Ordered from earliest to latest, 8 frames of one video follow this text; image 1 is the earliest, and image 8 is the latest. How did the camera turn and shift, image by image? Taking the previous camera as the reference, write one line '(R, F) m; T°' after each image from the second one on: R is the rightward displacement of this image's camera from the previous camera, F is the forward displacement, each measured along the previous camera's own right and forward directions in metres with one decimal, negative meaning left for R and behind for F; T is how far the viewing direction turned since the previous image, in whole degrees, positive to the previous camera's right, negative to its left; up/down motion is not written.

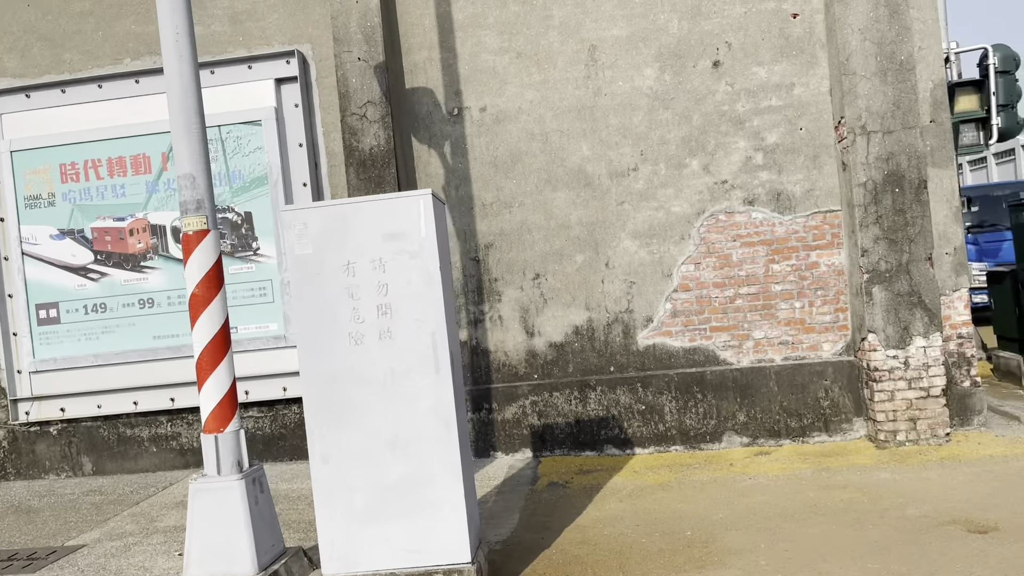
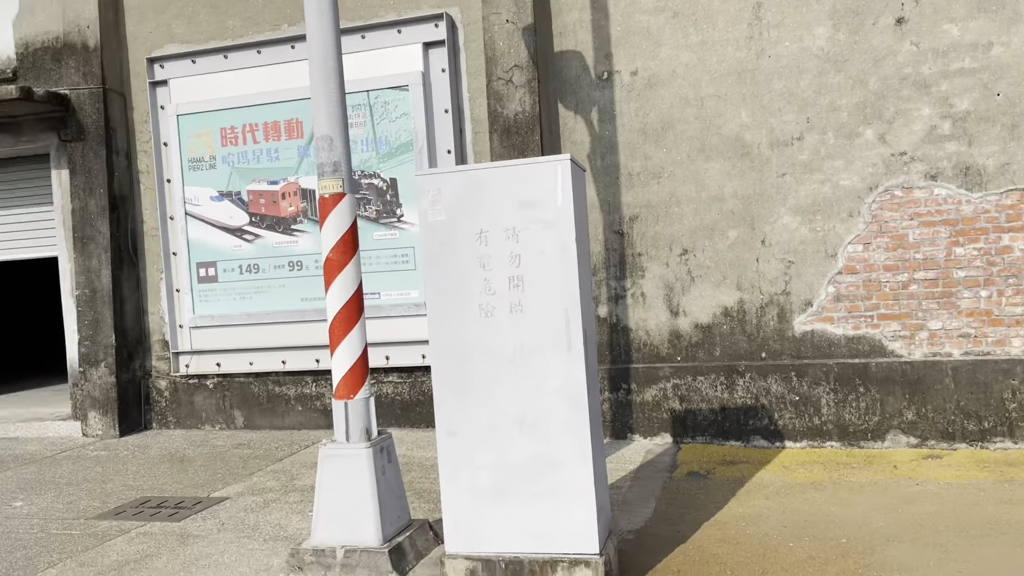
(0.0, +0.3) m; -10°
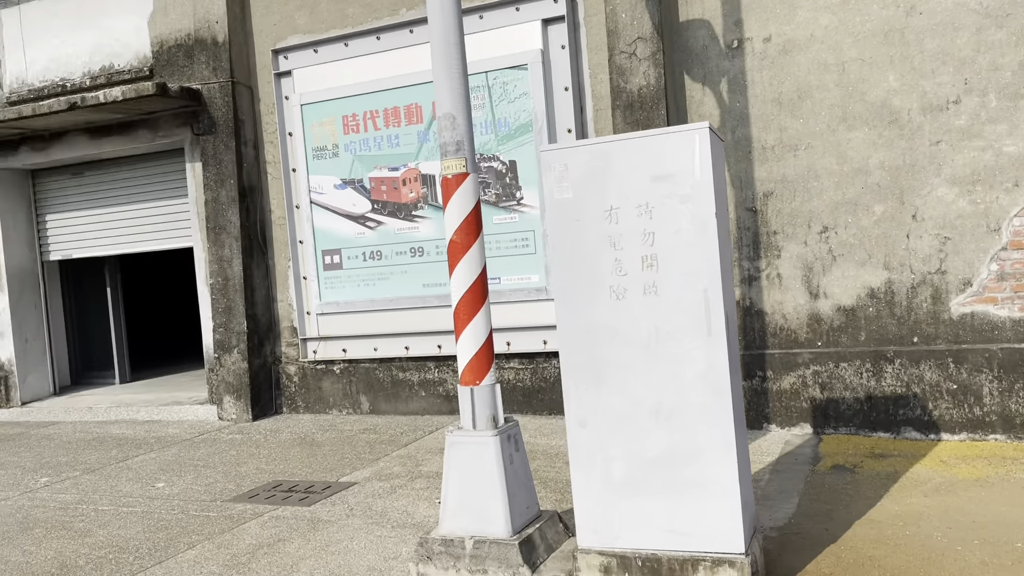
(-0.1, +0.2) m; -8°
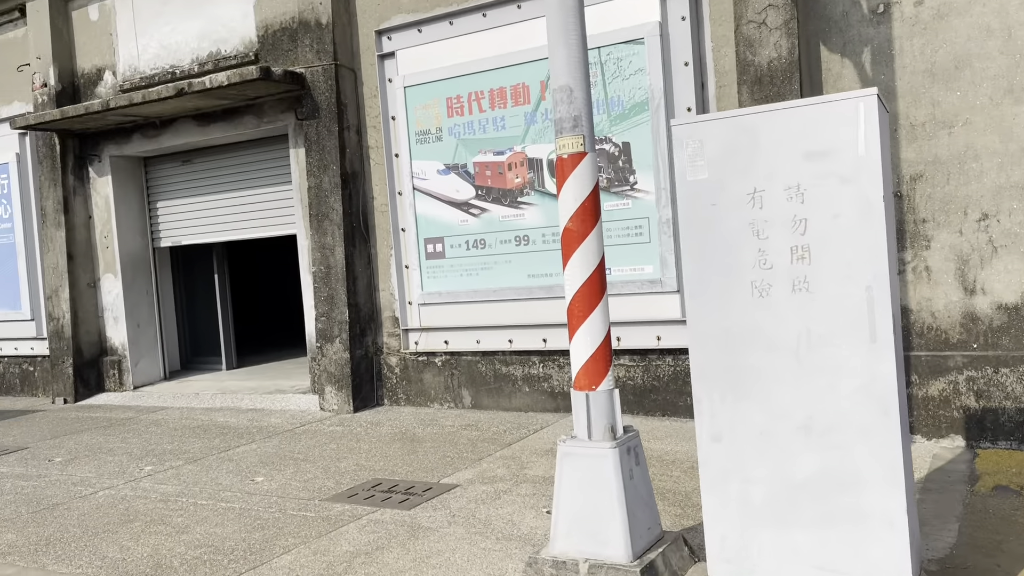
(-0.1, +0.4) m; -7°
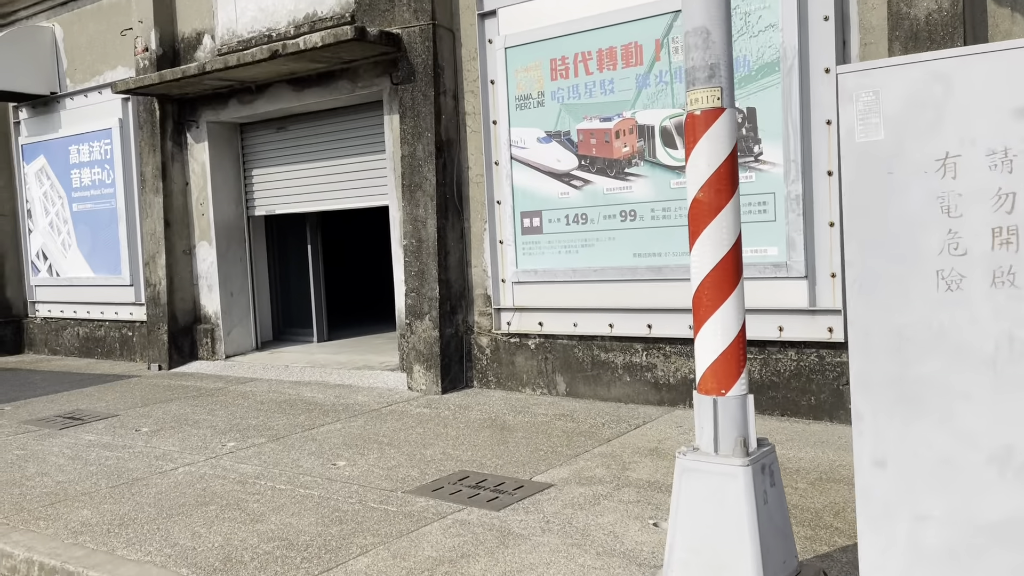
(-0.1, +0.5) m; -6°
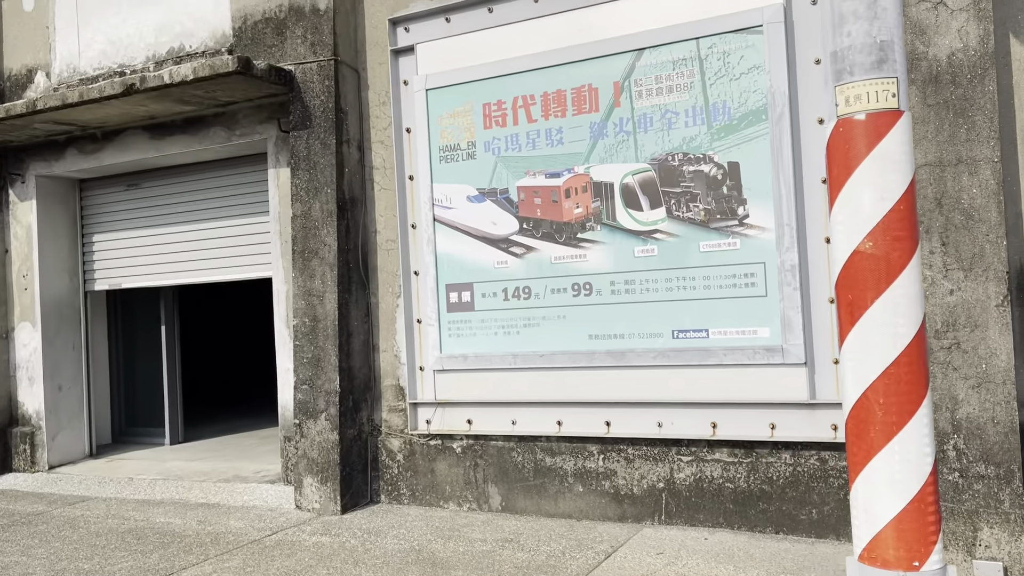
(-0.4, +1.1) m; +10°
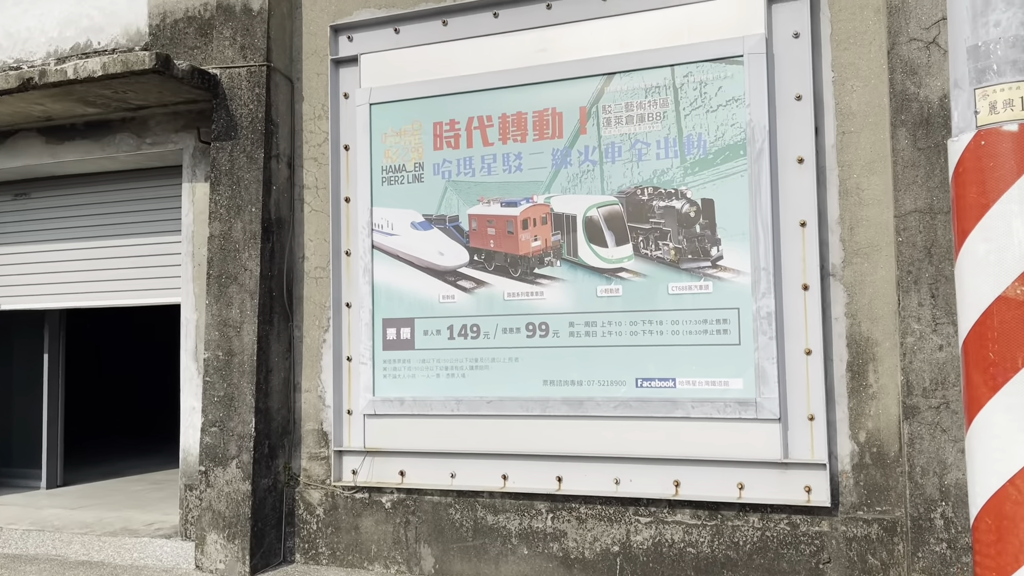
(-0.2, +0.5) m; +6°
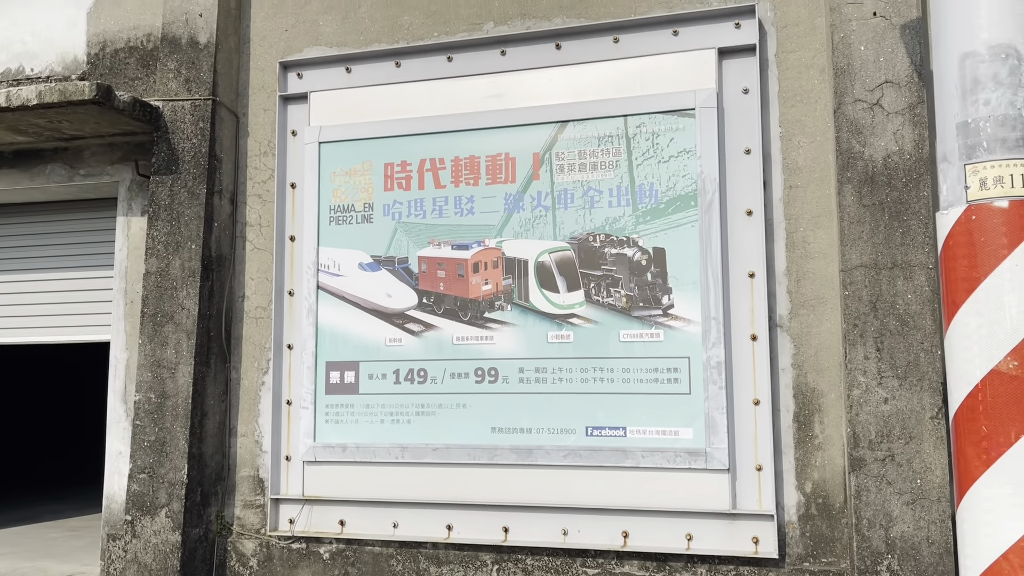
(-0.1, +0.1) m; +4°
